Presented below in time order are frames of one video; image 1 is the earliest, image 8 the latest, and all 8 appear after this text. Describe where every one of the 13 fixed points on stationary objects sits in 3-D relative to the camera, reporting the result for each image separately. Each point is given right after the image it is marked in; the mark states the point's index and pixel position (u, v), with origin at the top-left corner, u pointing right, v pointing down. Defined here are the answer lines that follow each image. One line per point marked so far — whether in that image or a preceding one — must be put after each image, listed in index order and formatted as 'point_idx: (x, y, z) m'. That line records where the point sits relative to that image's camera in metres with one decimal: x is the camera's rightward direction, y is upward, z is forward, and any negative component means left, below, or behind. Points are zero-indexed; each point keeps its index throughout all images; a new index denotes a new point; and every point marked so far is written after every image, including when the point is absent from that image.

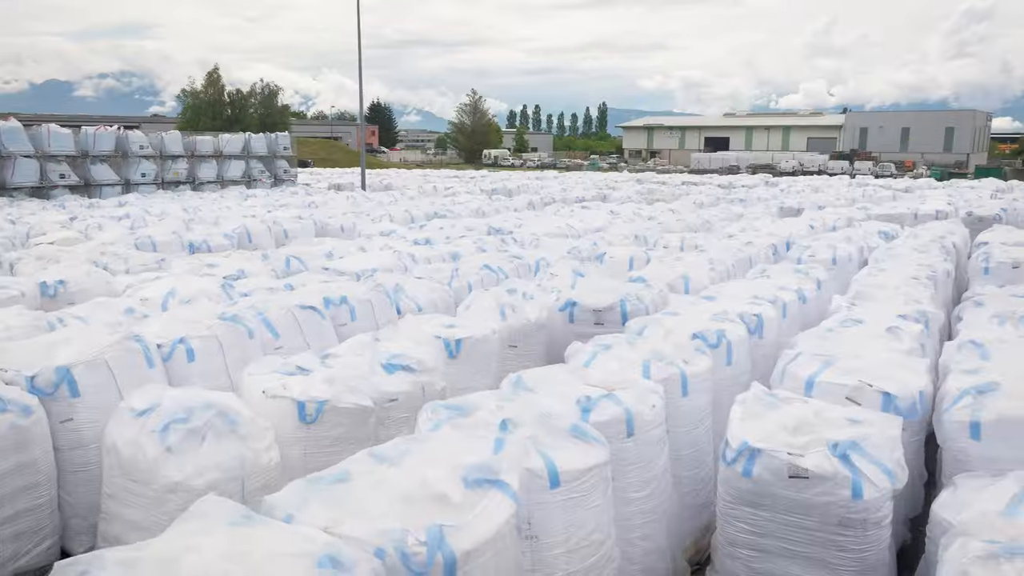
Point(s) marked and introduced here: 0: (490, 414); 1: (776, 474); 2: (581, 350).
0: (-0.1, -0.5, +3.3) m
1: (+1.2, -0.8, +3.4) m
2: (+0.4, -0.4, +4.7) m
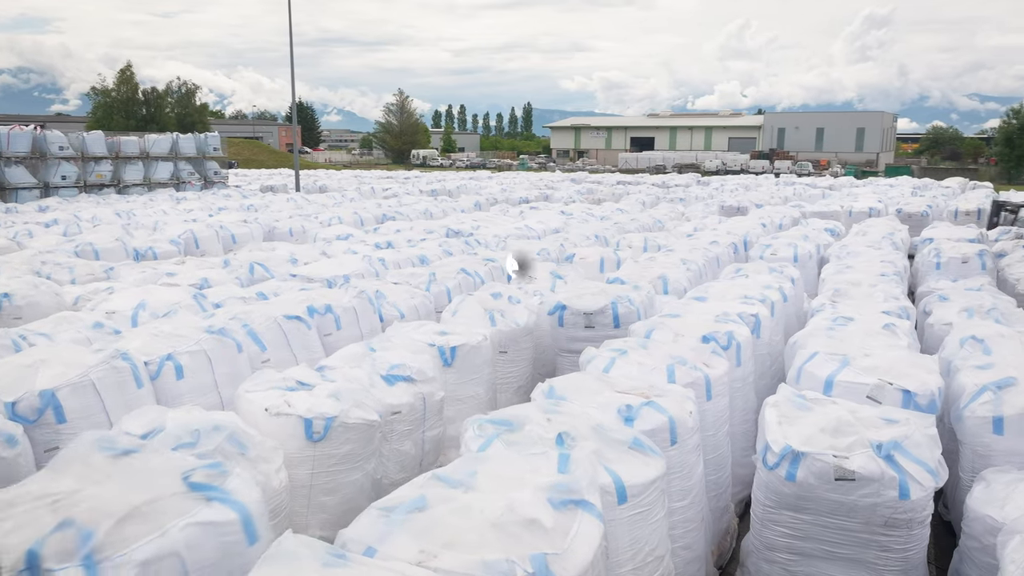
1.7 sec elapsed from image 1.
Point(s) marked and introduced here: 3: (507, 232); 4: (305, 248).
0: (+0.1, -0.6, +3.2) m
1: (+1.4, -0.8, +3.4) m
2: (+0.5, -0.4, +4.6) m
3: (-0.1, +0.8, +11.5) m
4: (-2.7, +0.5, +9.9) m
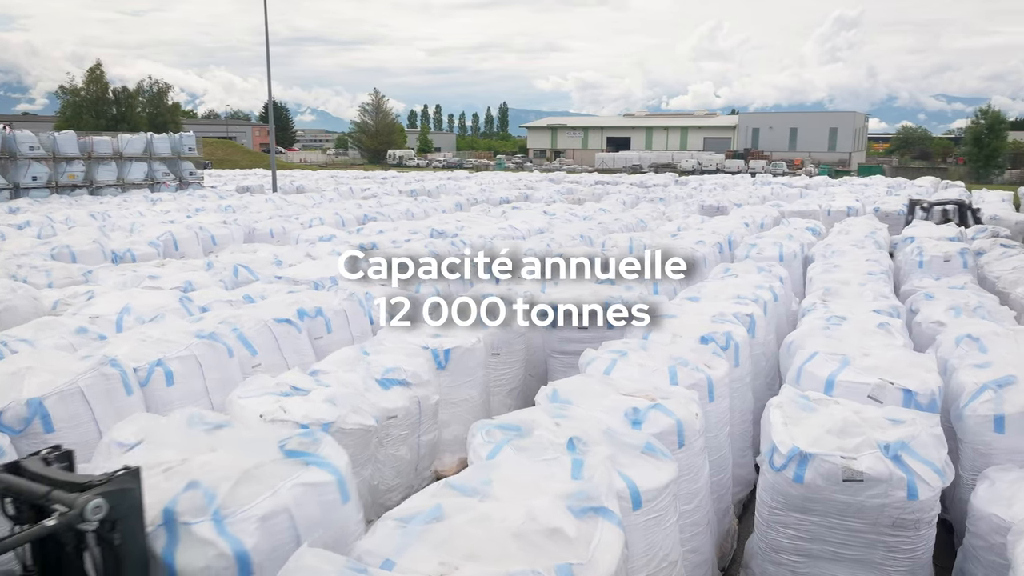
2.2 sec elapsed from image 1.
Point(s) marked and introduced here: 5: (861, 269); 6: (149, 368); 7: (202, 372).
0: (+0.2, -0.6, +3.1) m
1: (+1.4, -0.9, +3.4) m
2: (+0.5, -0.4, +4.5) m
3: (-0.3, +0.8, +11.4) m
4: (-2.9, +0.5, +9.8) m
5: (+3.6, +0.2, +7.9) m
6: (-2.1, -0.5, +4.4) m
7: (-1.9, -0.5, +4.6) m
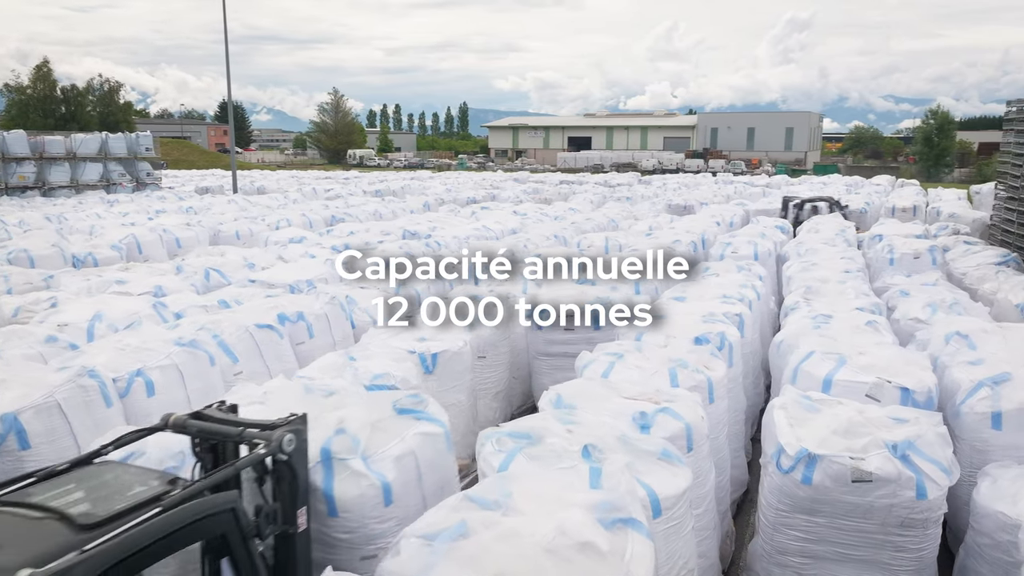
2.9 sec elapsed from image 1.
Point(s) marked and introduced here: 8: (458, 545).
0: (+0.2, -0.6, +3.0) m
1: (+1.4, -0.8, +3.4) m
2: (+0.5, -0.4, +4.5) m
3: (-0.7, +0.8, +11.3) m
4: (-3.2, +0.4, +9.5) m
5: (+3.4, +0.2, +8.0) m
6: (-2.1, -0.5, +4.2) m
7: (-1.9, -0.5, +4.4) m
8: (-0.2, -0.7, +2.2) m
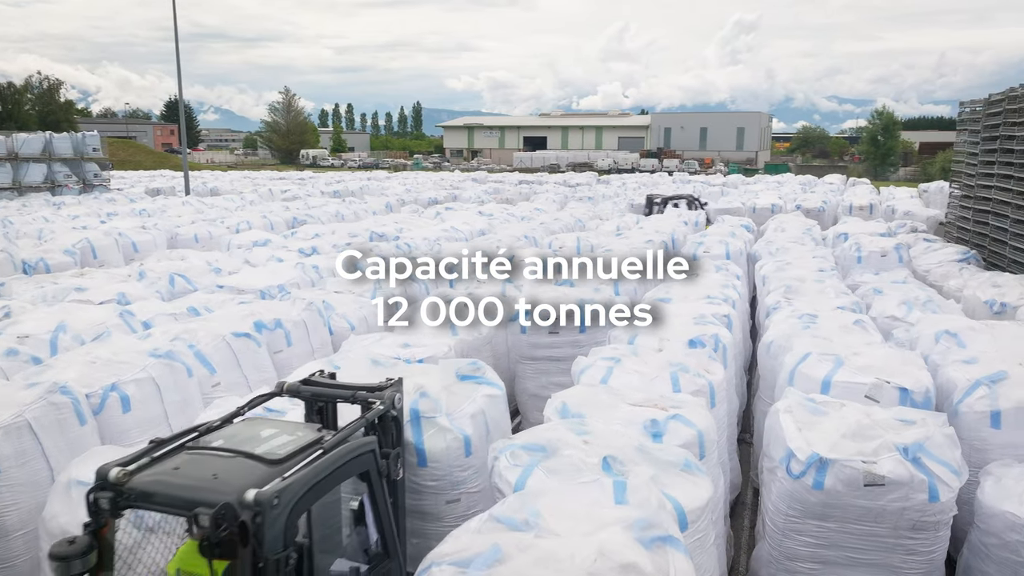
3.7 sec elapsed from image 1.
0: (+0.3, -0.6, +2.9) m
1: (+1.5, -0.9, +3.3) m
2: (+0.4, -0.4, +4.4) m
3: (-1.1, +0.8, +11.1) m
4: (-3.5, +0.4, +9.2) m
5: (+3.2, +0.2, +8.0) m
6: (-2.1, -0.5, +3.9) m
7: (-1.9, -0.6, +4.2) m
8: (-0.1, -0.8, +2.1) m
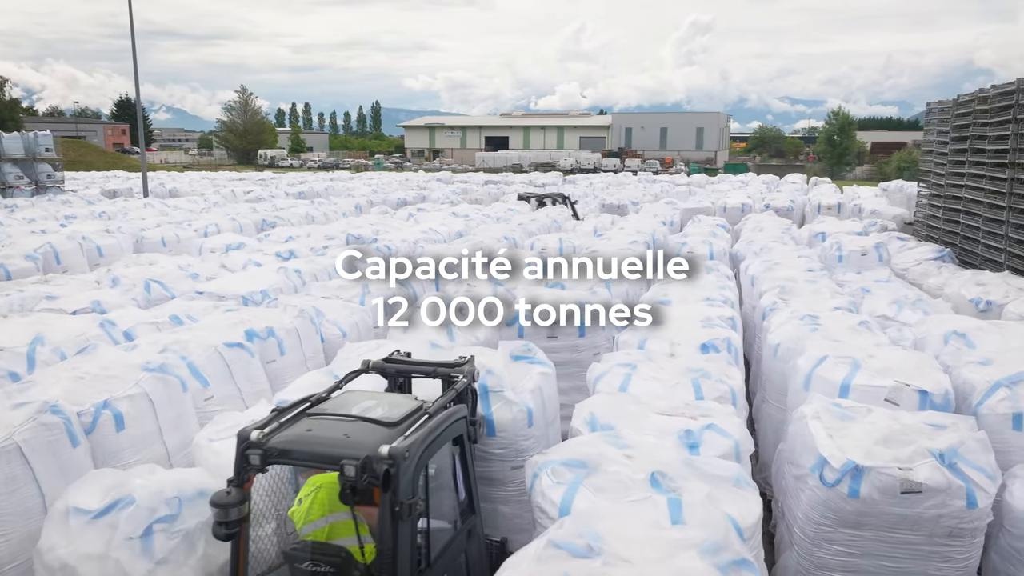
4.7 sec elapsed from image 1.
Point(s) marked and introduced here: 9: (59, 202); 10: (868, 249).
0: (+0.4, -0.7, +2.8) m
1: (+1.6, -0.9, +3.3) m
2: (+0.5, -0.5, +4.2) m
3: (-1.4, +0.7, +10.9) m
4: (-3.7, +0.3, +8.9) m
5: (+3.1, +0.2, +8.1) m
6: (-2.0, -0.6, +3.7) m
7: (-1.8, -0.6, +3.9) m
8: (+0.1, -0.8, +1.9) m
9: (-10.5, +2.0, +17.8) m
10: (+4.5, +0.5, +9.5) m
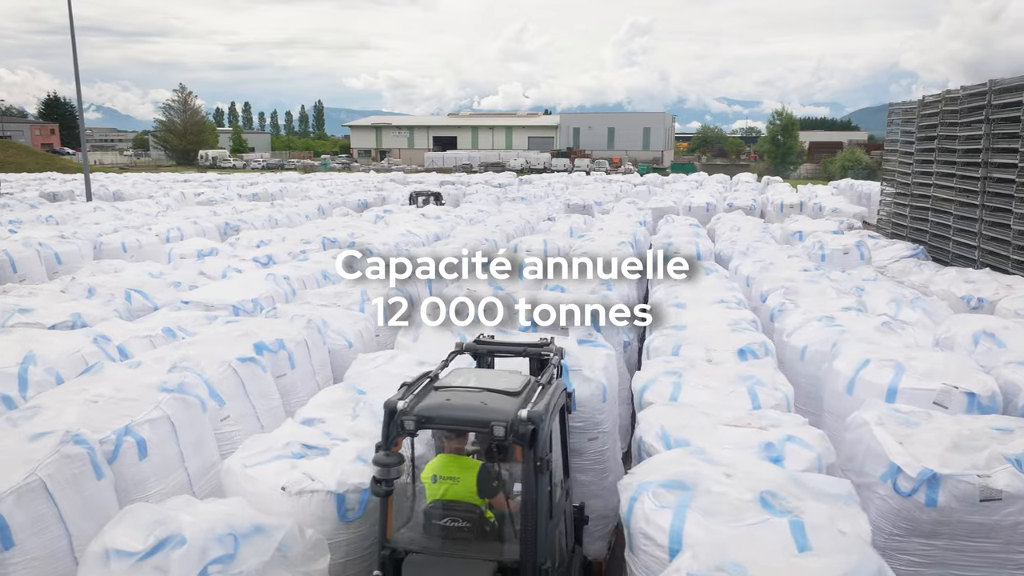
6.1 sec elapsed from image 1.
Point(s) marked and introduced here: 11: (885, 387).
0: (+0.7, -0.7, +2.6) m
1: (+1.9, -0.9, +3.2) m
2: (+0.7, -0.5, +4.1) m
3: (-1.7, +0.7, +10.6) m
4: (-3.8, +0.2, +8.4) m
5: (+3.0, +0.2, +8.1) m
6: (-1.7, -0.7, +3.3) m
7: (-1.6, -0.7, +3.6) m
8: (+0.5, -0.8, +1.7) m
9: (-11.2, +1.8, +16.9) m
10: (+4.3, +0.5, +9.7) m
11: (+2.0, -0.5, +4.1) m
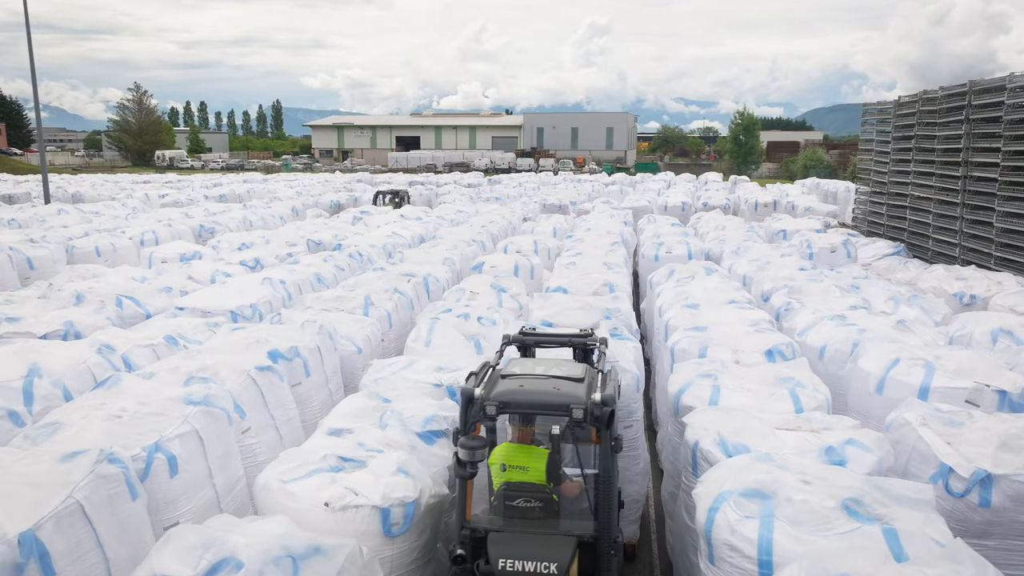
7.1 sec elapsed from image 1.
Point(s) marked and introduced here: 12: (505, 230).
0: (+1.0, -0.7, +2.6) m
1: (+2.1, -0.9, +3.2) m
2: (+0.9, -0.5, +4.0) m
3: (-1.8, +0.6, +10.4) m
4: (-3.8, +0.2, +8.1) m
5: (+3.0, +0.3, +8.1) m
6: (-1.5, -0.7, +3.1) m
7: (-1.4, -0.7, +3.4) m
8: (+0.8, -0.8, +1.7) m
9: (-11.7, +1.7, +16.2) m
10: (+4.2, +0.5, +9.8) m
11: (+2.2, -0.5, +4.1) m
12: (-0.1, +1.0, +13.5) m
